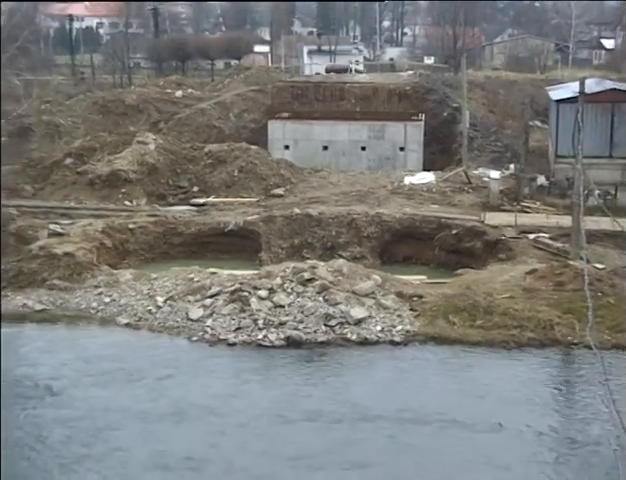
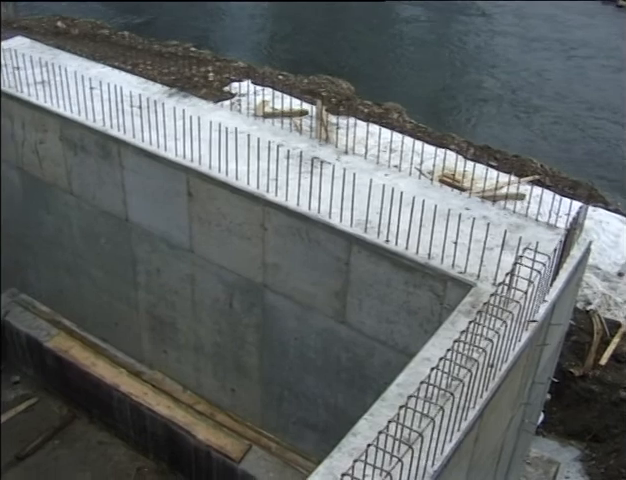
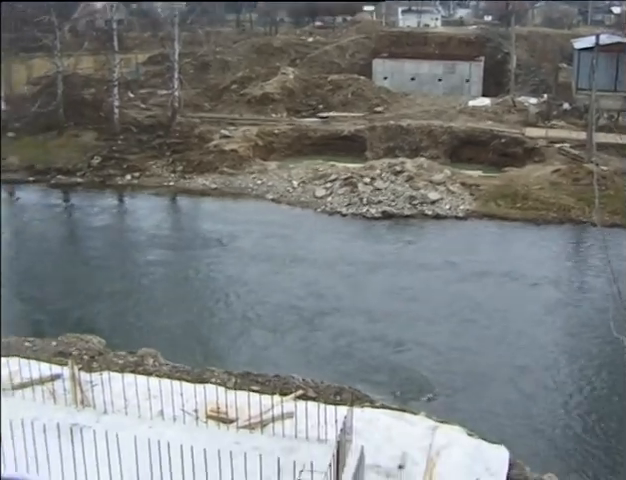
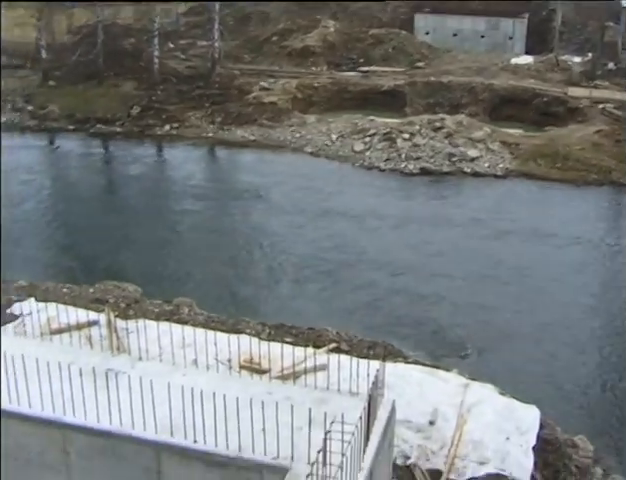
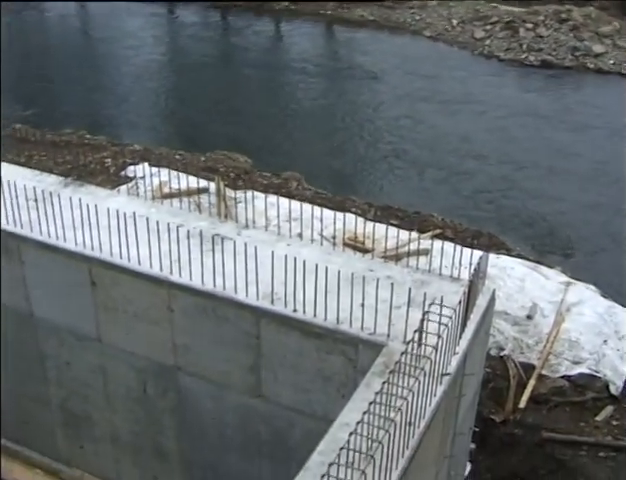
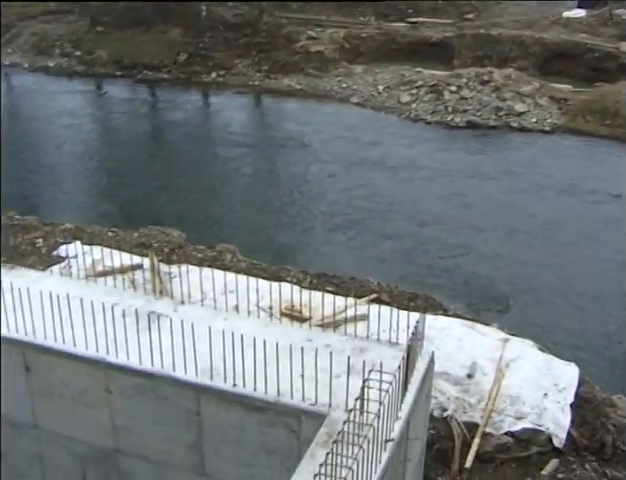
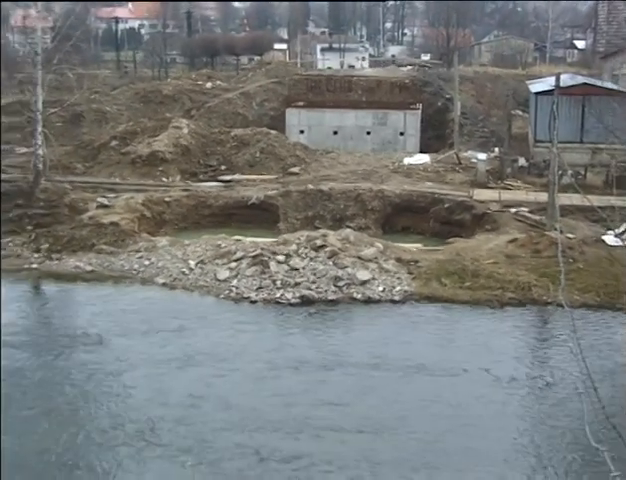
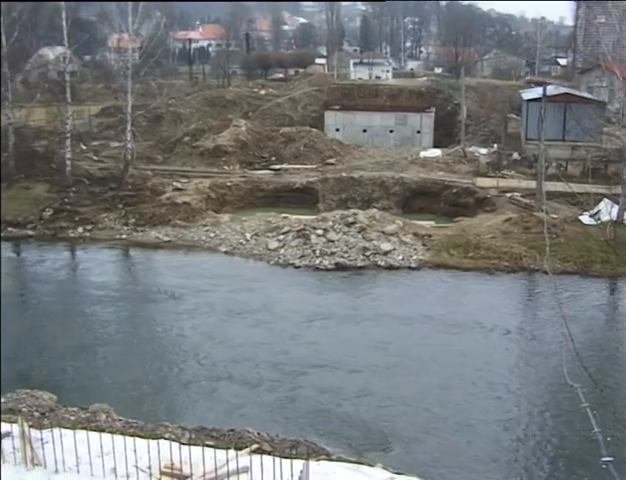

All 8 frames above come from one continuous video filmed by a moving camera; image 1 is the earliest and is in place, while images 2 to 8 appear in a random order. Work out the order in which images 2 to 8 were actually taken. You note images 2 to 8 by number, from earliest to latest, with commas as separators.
7, 8, 3, 4, 6, 5, 2
